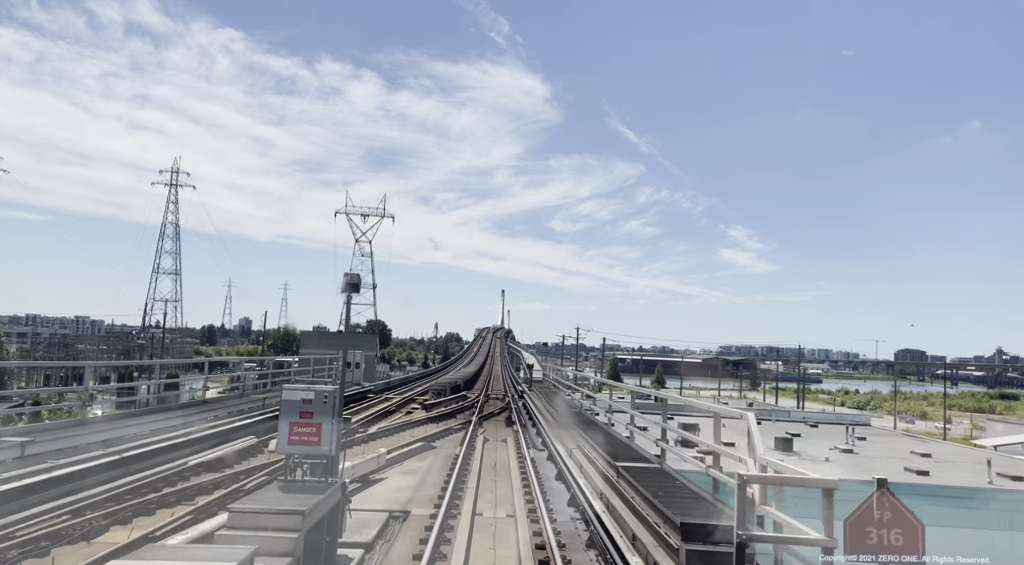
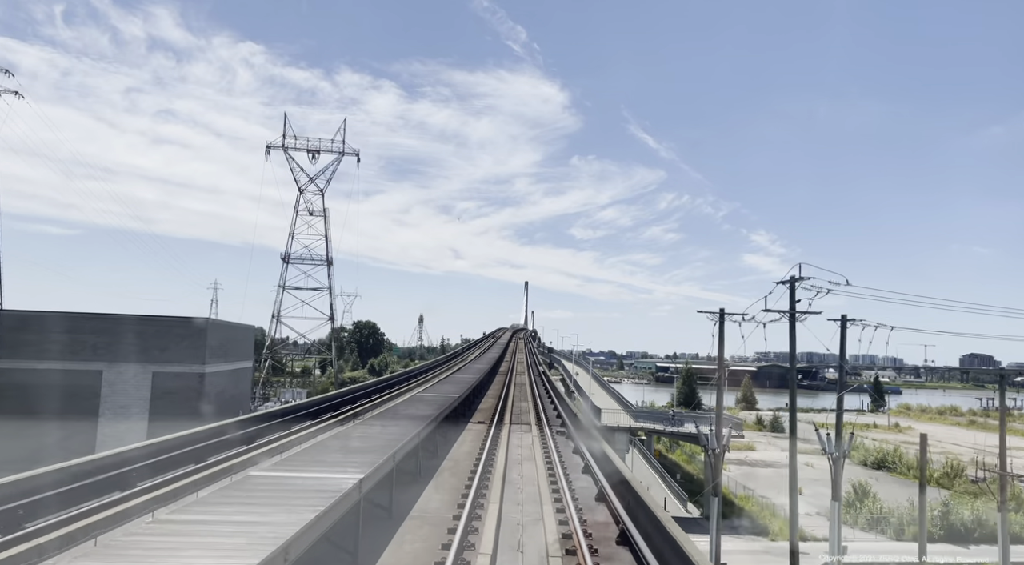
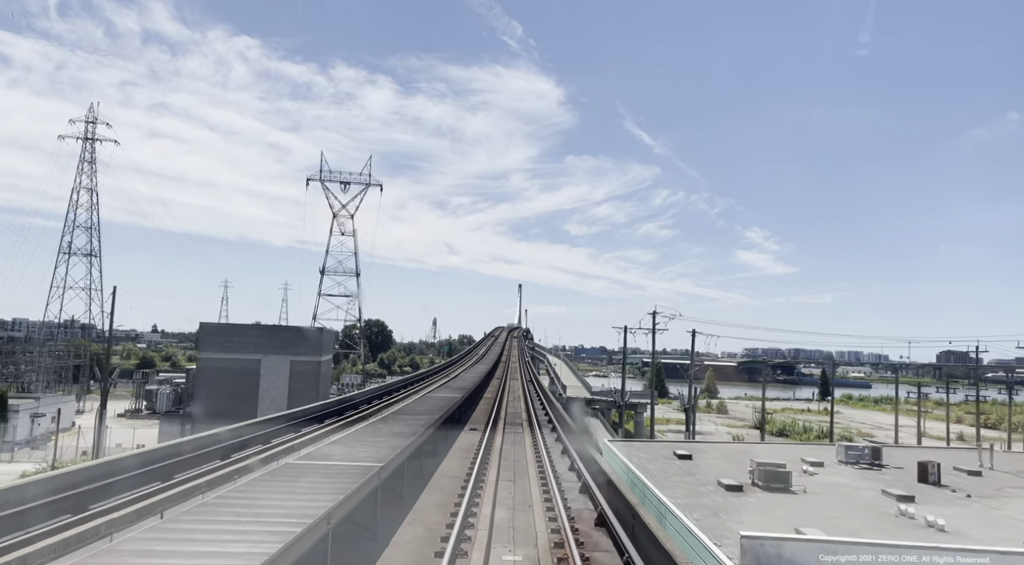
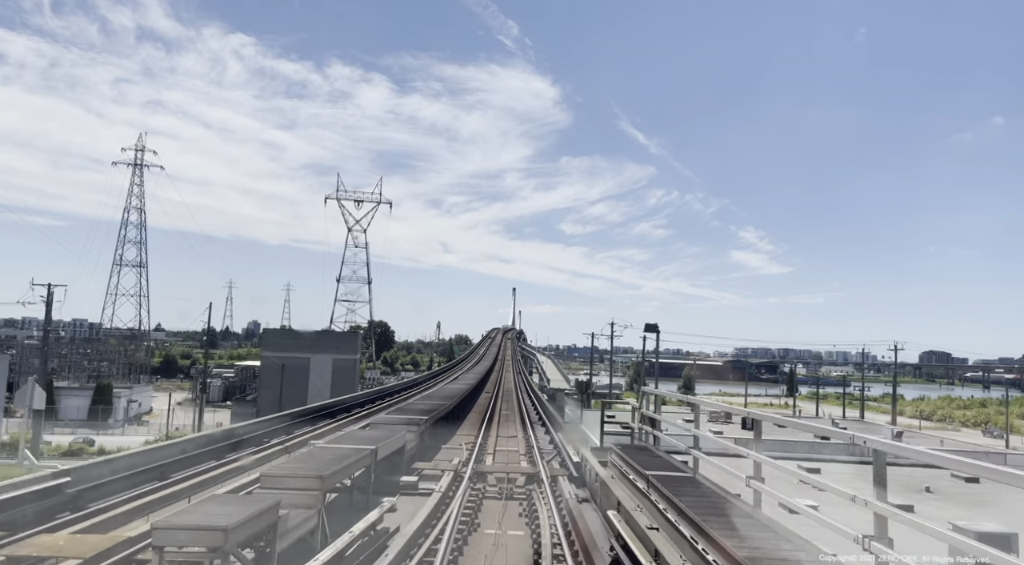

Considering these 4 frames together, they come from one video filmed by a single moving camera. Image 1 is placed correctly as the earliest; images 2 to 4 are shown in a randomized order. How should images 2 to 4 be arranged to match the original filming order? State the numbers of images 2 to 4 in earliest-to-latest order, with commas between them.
4, 3, 2
